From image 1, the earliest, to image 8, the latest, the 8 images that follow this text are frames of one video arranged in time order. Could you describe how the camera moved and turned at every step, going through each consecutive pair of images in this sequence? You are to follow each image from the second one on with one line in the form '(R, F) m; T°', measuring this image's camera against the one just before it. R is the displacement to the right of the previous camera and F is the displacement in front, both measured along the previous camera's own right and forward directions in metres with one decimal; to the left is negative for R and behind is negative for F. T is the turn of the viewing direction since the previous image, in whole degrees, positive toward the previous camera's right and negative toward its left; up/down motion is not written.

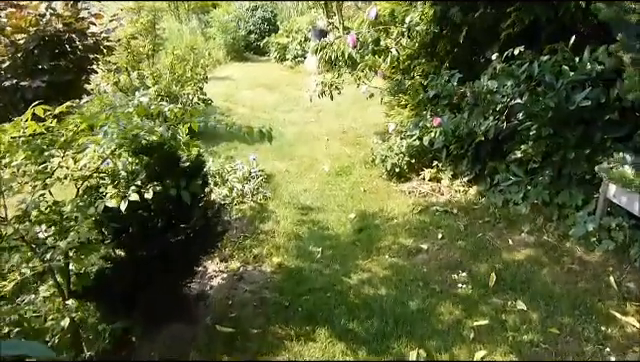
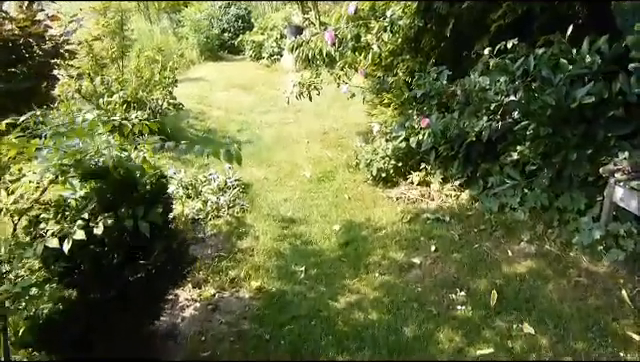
(0.0, +0.3) m; +2°
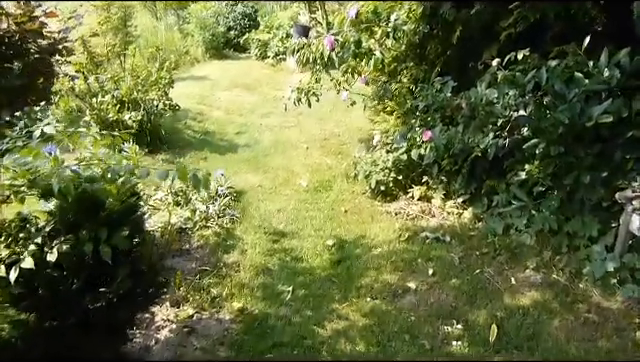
(+0.1, +0.2) m; -1°
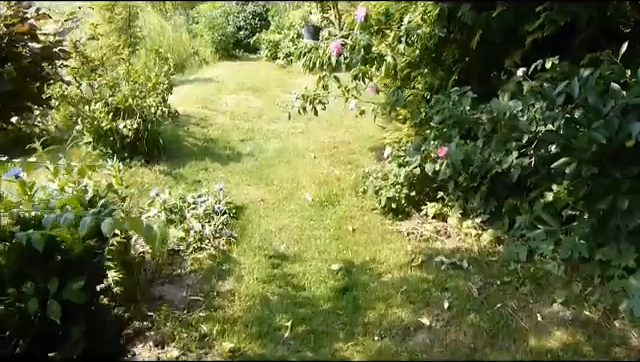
(0.0, +0.3) m; -1°
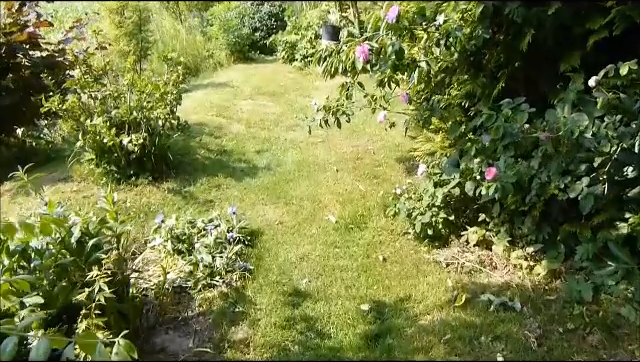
(0.0, +0.4) m; -2°
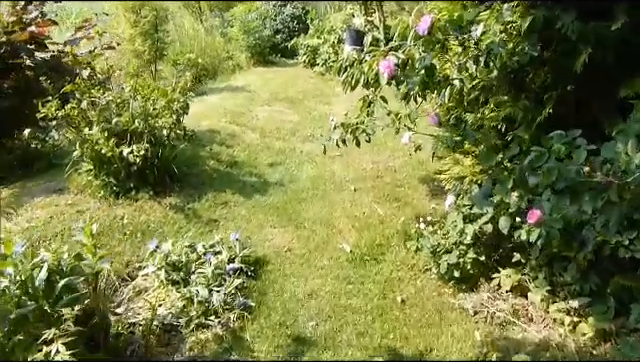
(0.0, +0.3) m; -2°
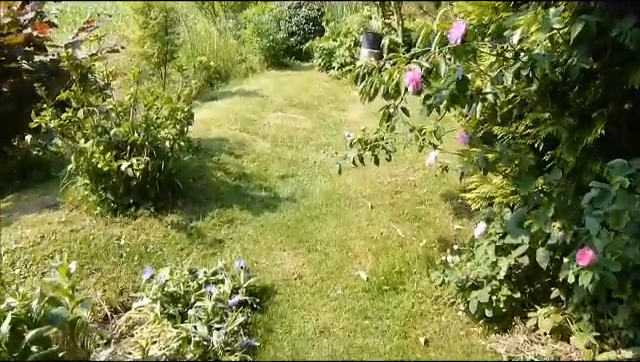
(0.0, +0.3) m; -1°
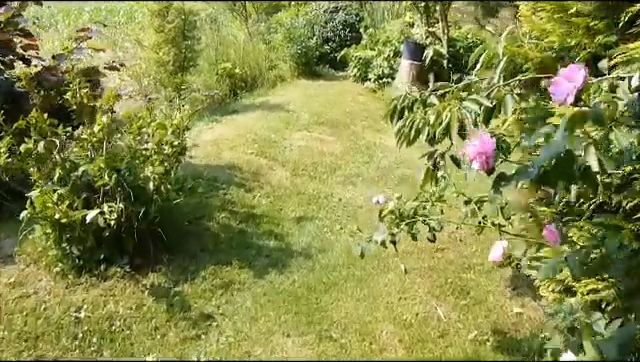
(0.0, +0.7) m; -3°
